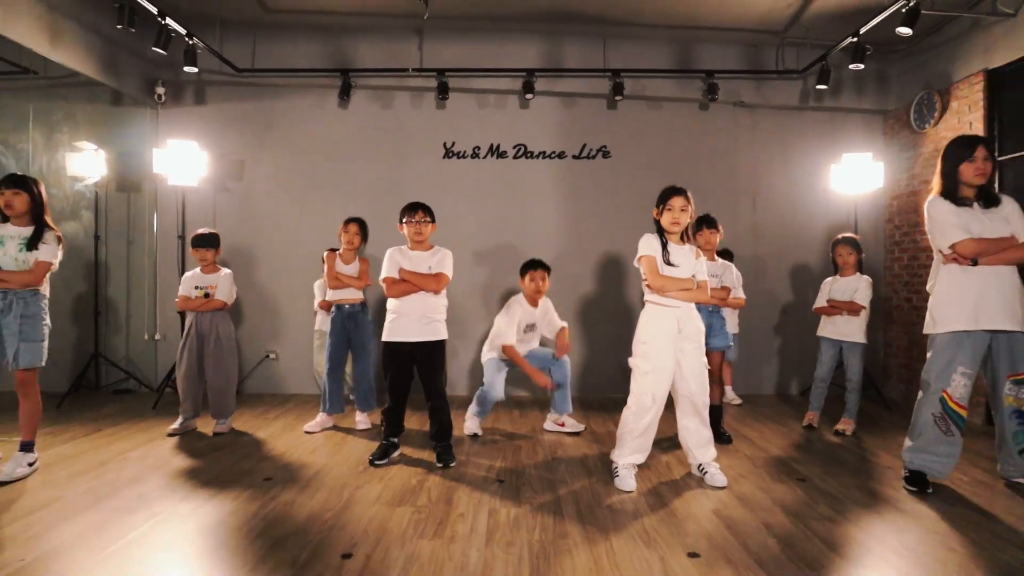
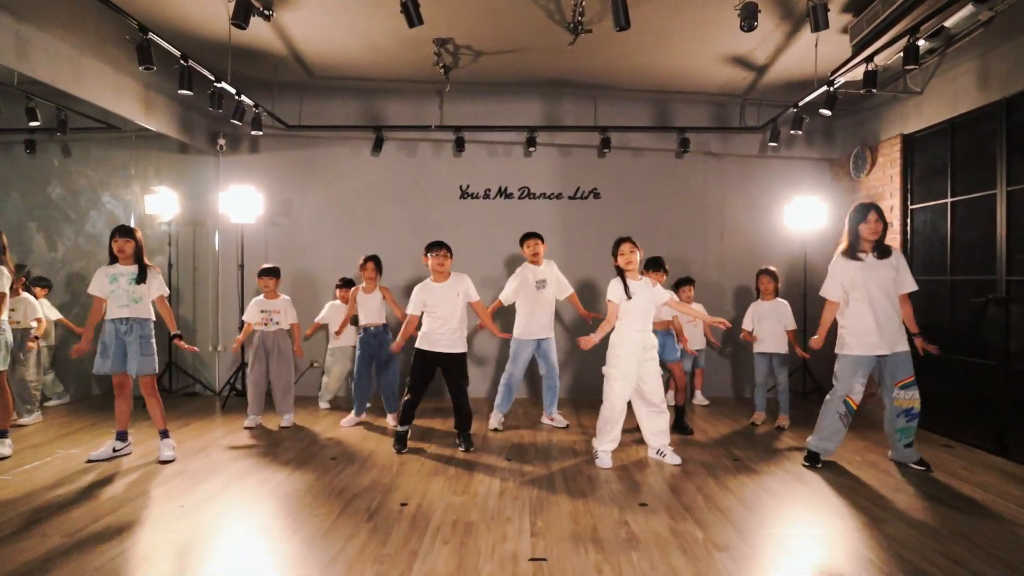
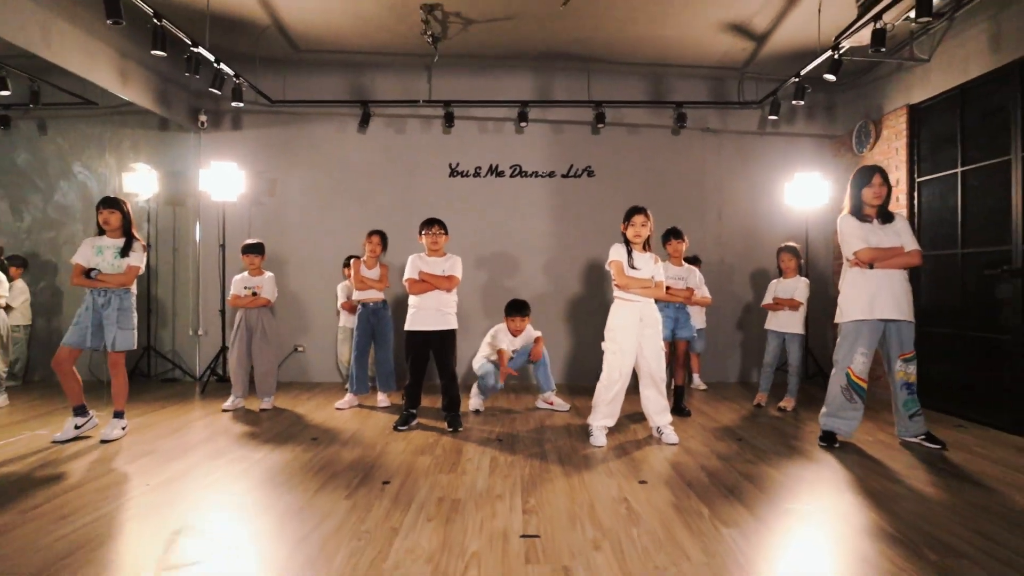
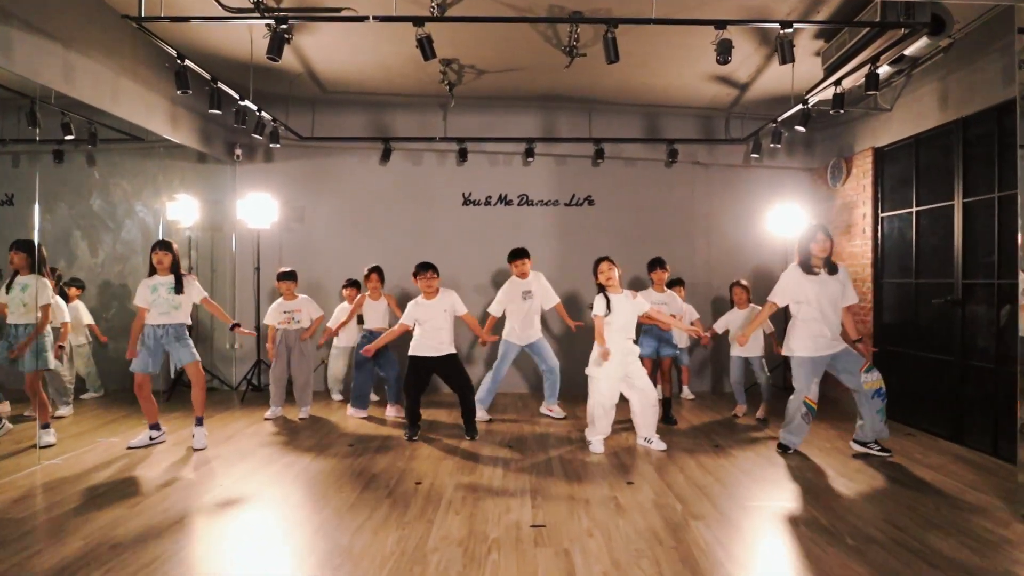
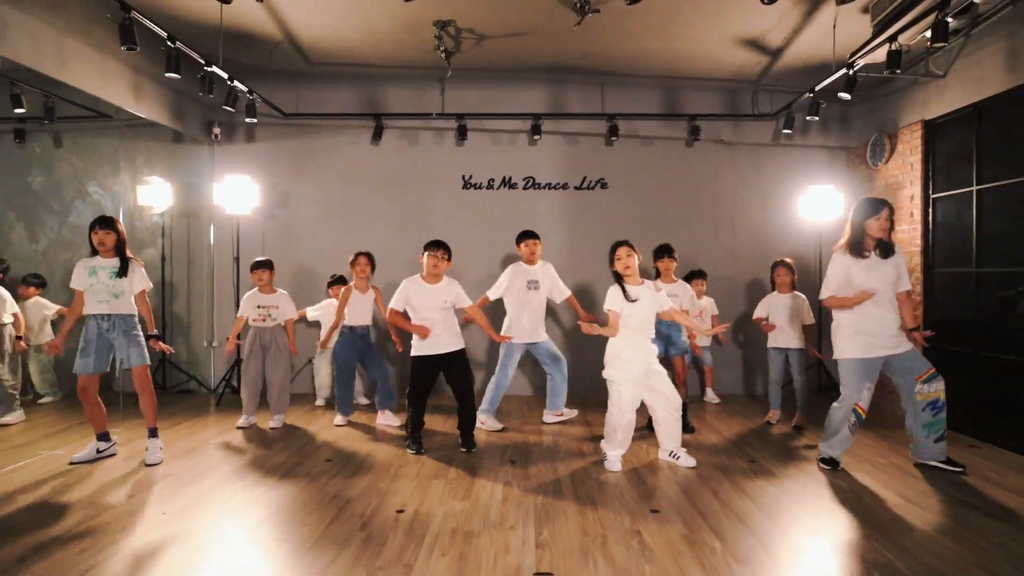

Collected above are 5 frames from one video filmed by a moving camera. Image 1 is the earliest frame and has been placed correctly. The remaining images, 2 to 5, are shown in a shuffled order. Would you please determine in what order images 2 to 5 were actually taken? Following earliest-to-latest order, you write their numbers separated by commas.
3, 4, 2, 5
